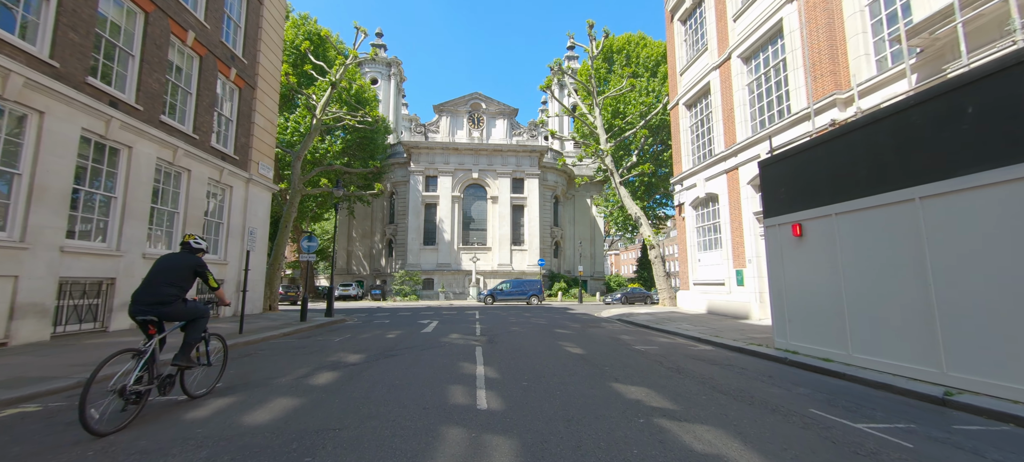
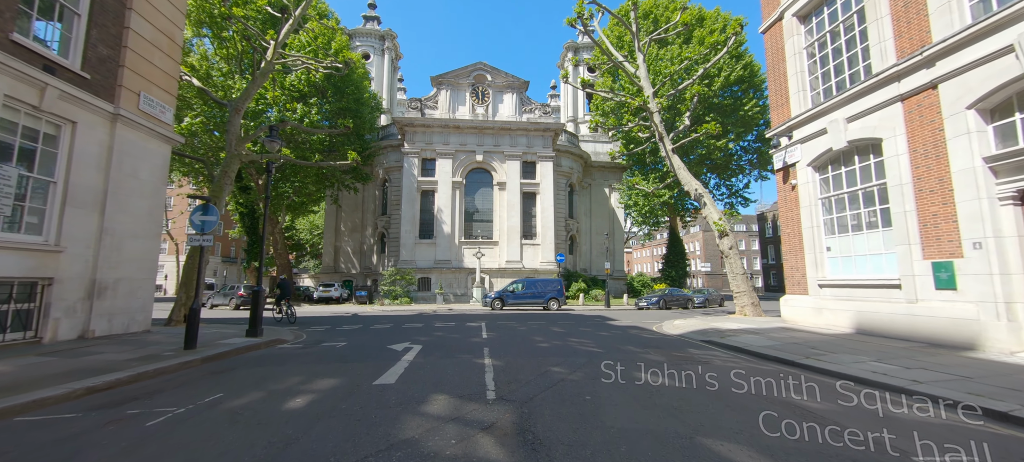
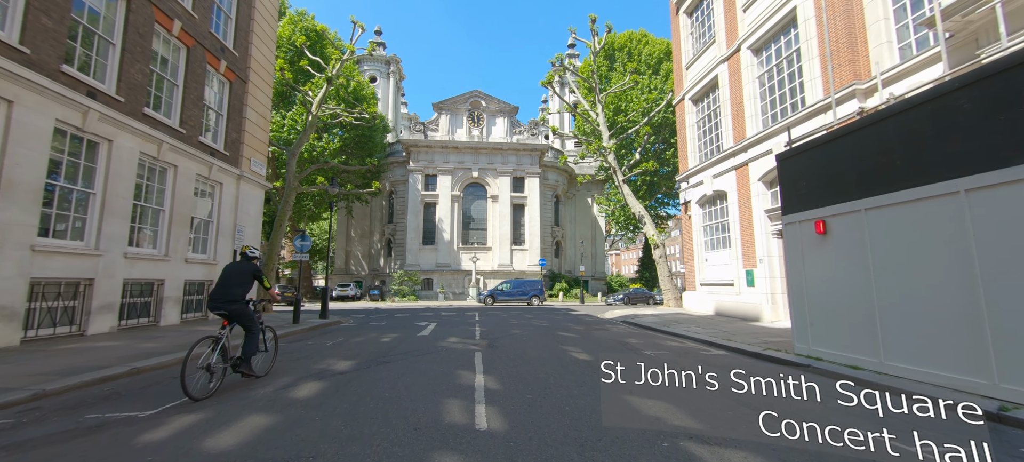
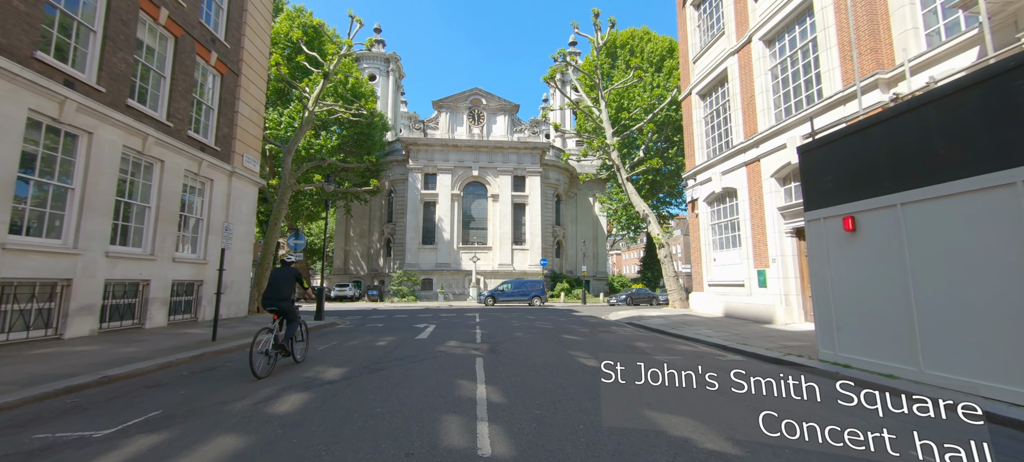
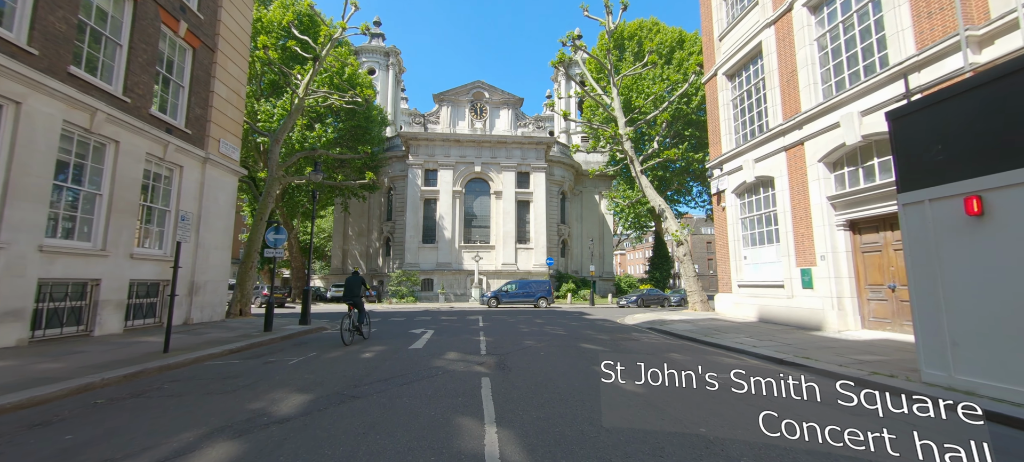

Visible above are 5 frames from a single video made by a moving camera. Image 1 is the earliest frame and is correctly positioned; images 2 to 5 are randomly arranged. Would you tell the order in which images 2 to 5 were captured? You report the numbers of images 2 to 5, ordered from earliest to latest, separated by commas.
3, 4, 5, 2
